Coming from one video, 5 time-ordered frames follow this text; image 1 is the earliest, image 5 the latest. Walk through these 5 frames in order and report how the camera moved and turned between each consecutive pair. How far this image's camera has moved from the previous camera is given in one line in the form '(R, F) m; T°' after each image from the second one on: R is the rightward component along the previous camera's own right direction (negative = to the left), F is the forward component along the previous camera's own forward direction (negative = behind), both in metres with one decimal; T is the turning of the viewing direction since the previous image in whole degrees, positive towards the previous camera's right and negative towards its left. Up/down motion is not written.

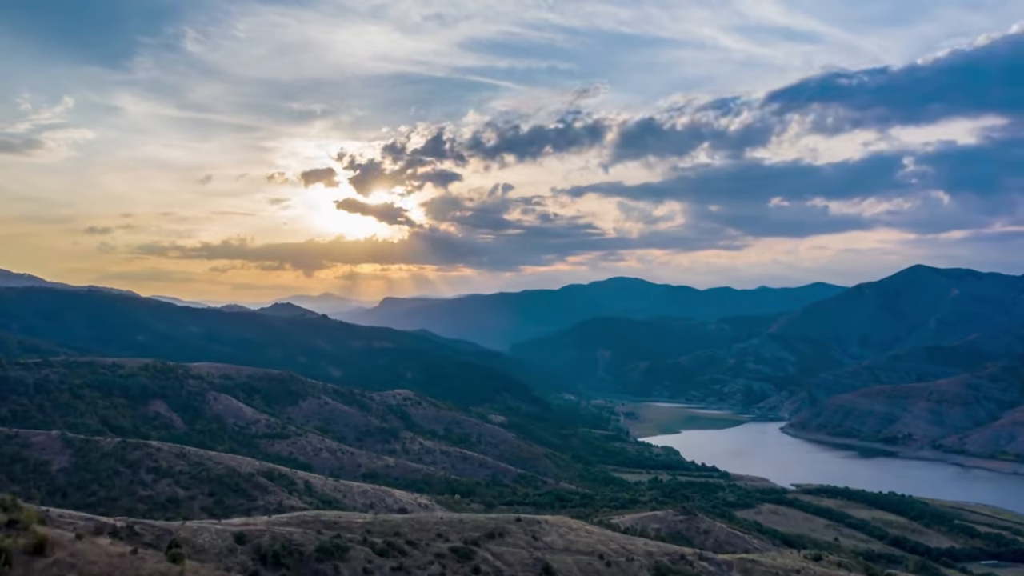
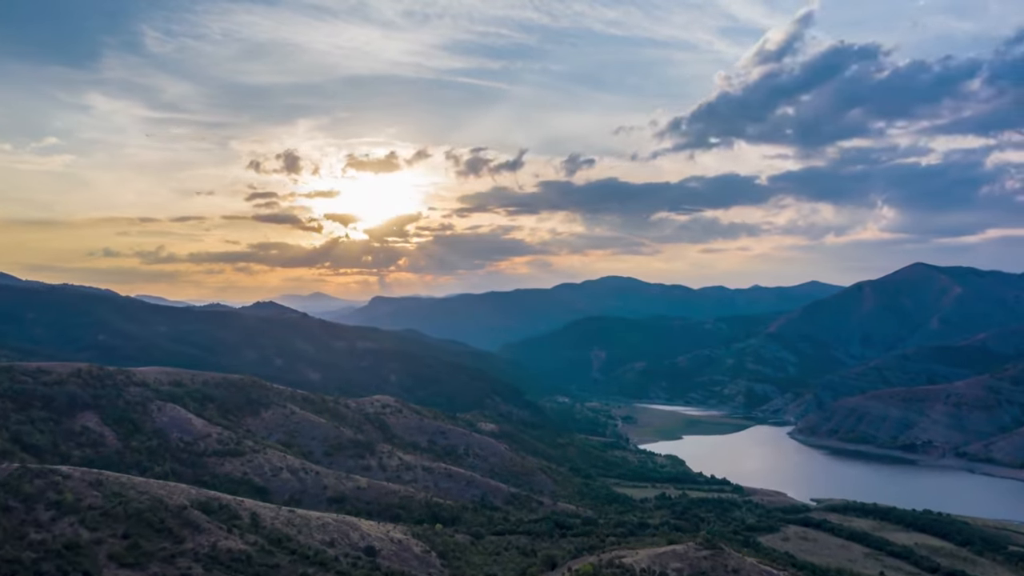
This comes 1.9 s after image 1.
(0.0, +8.0) m; +1°
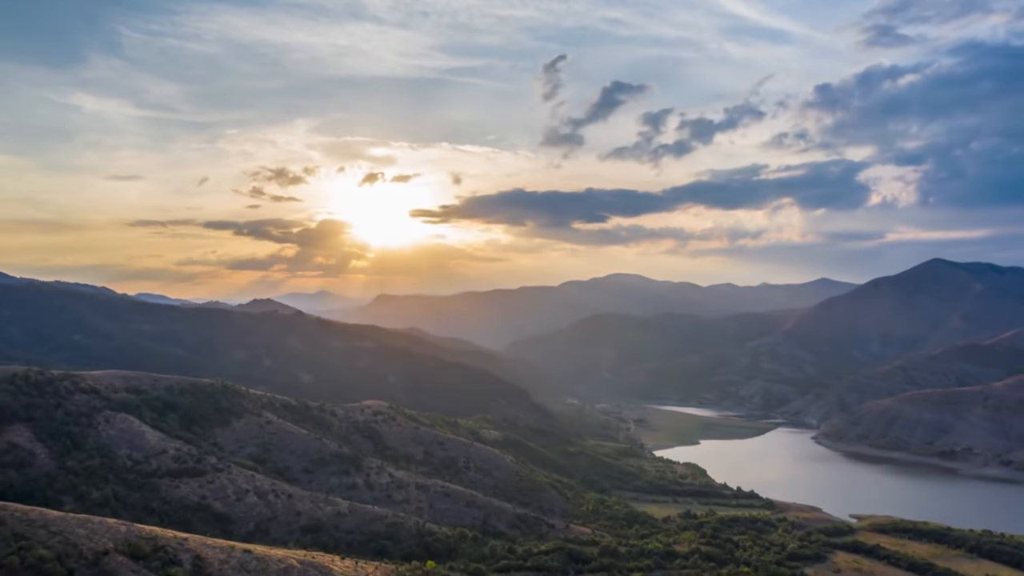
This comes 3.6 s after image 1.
(0.0, +7.4) m; 0°
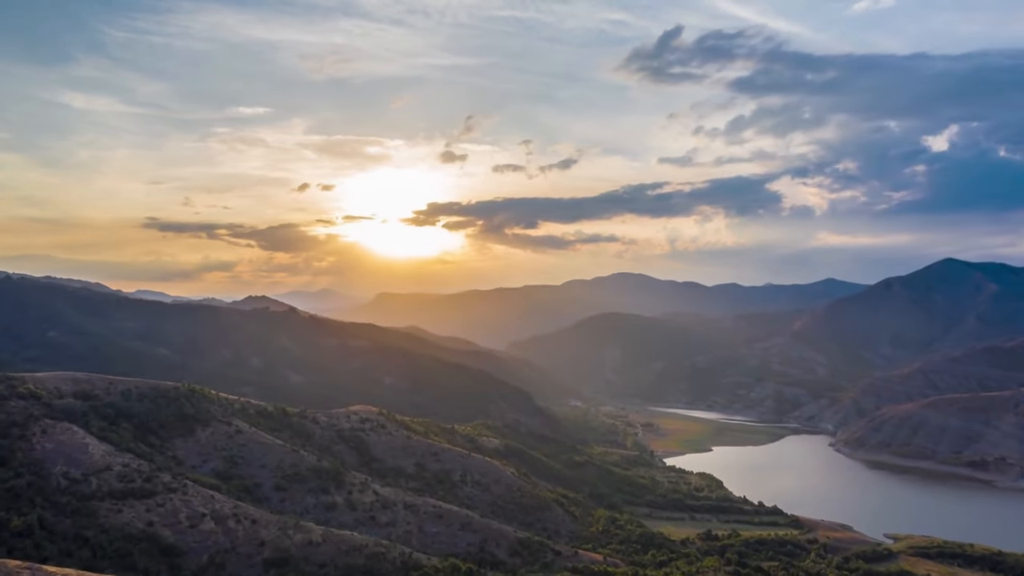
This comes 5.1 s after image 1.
(0.0, +6.1) m; 0°
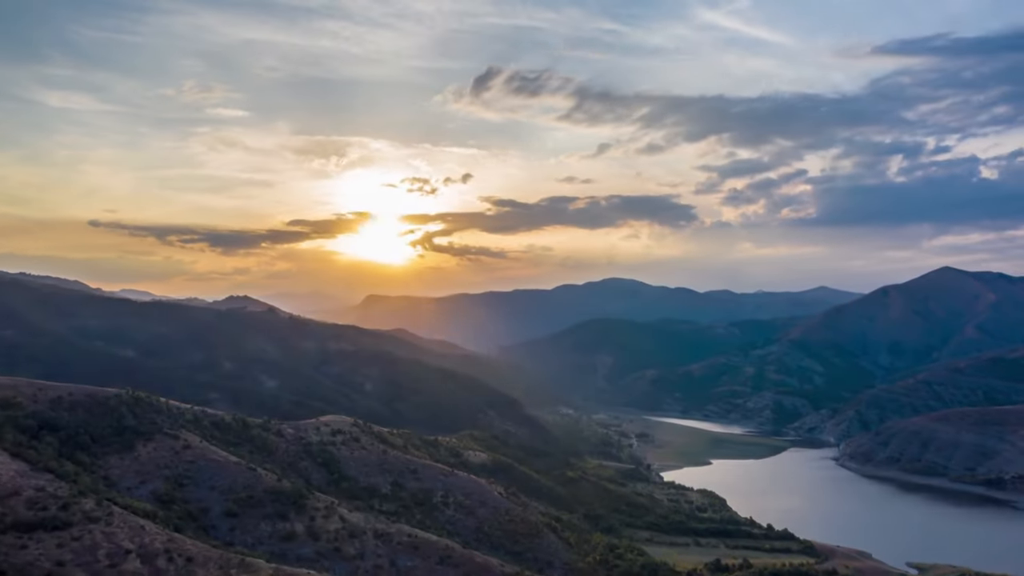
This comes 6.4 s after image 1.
(+0.1, +5.7) m; +1°
